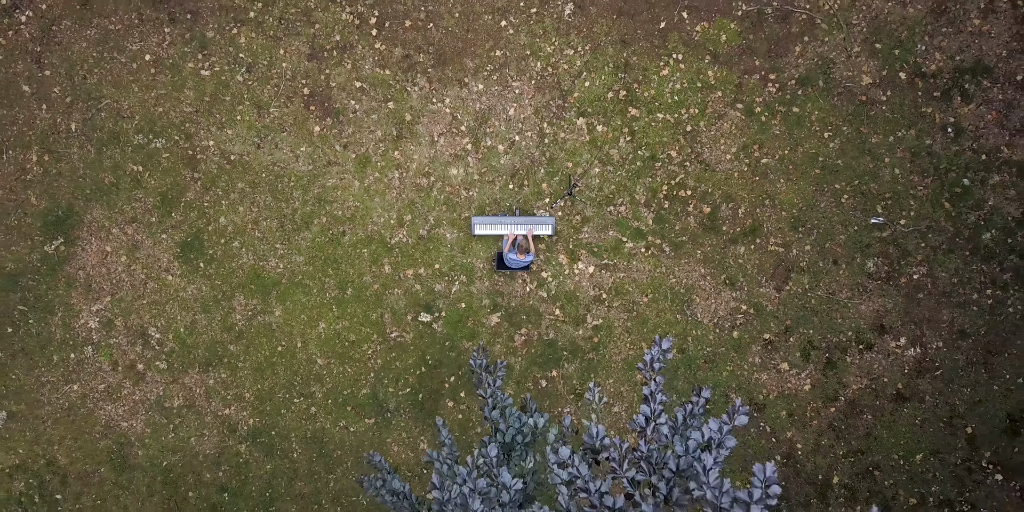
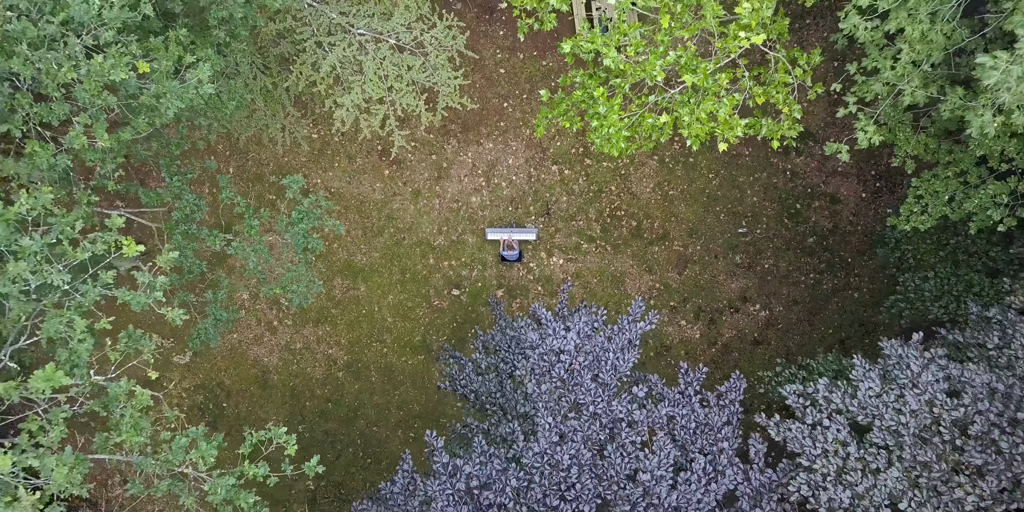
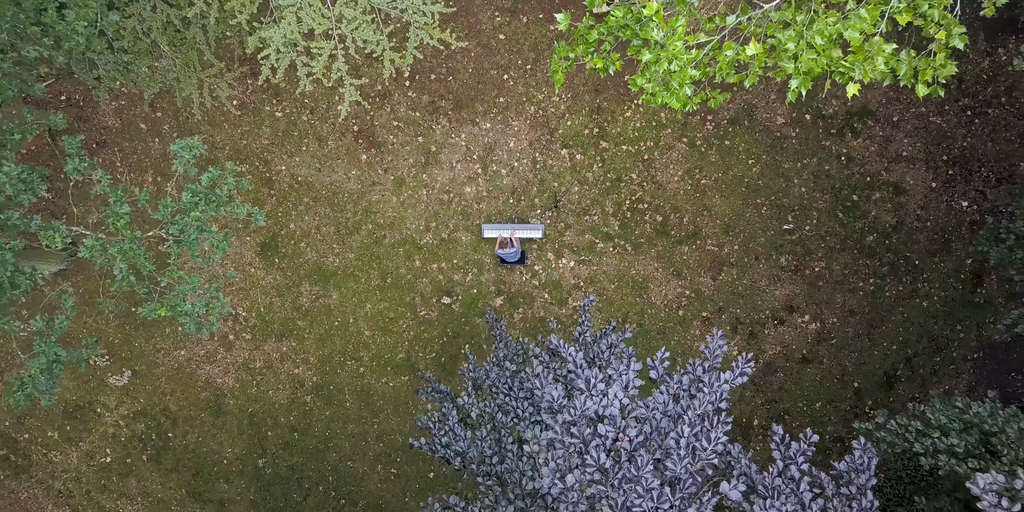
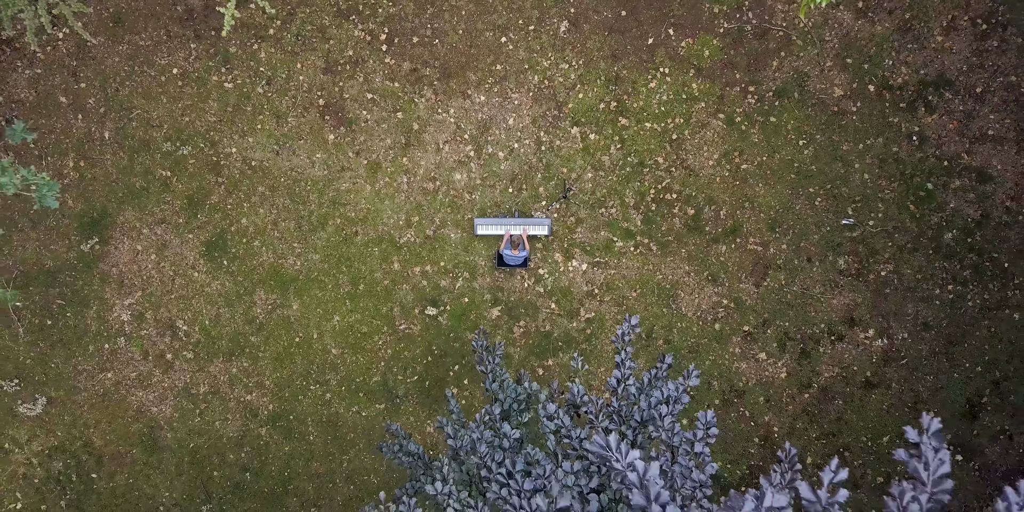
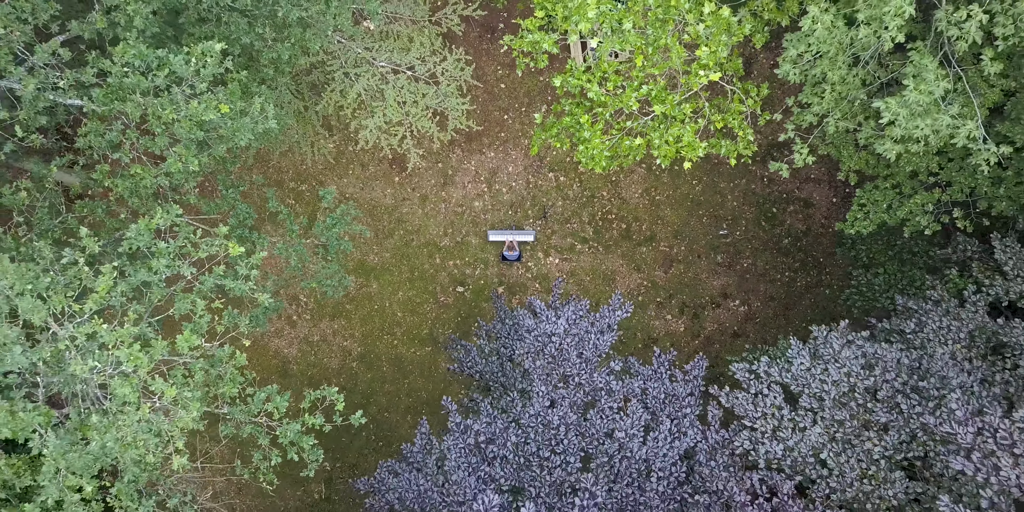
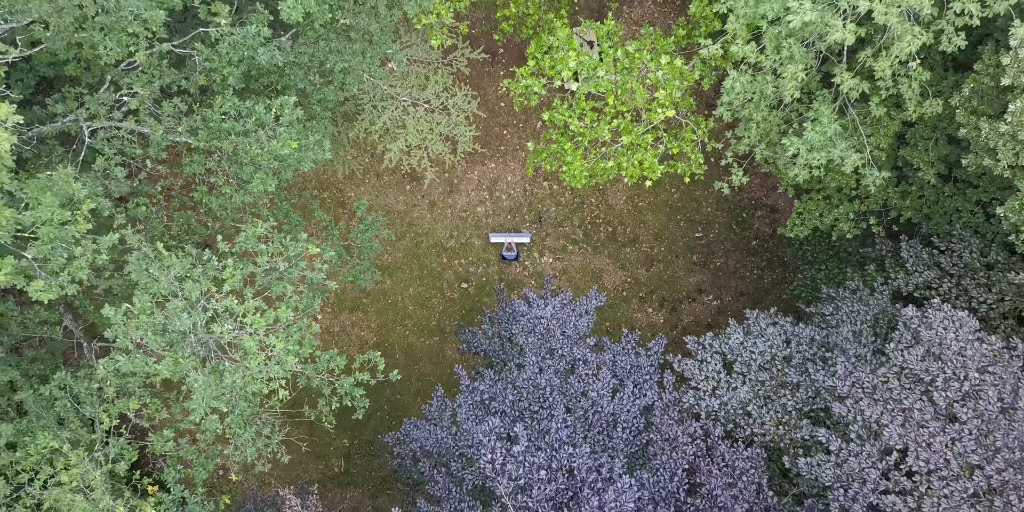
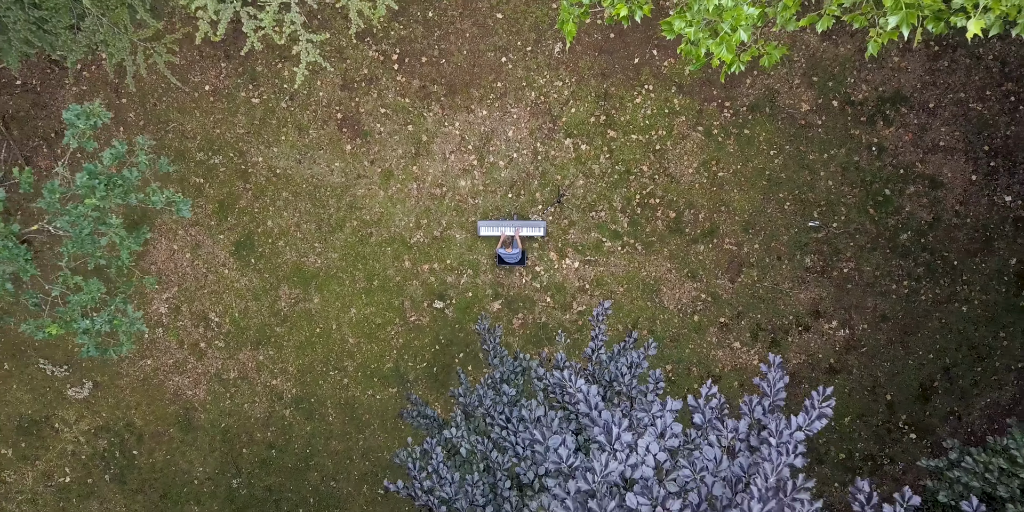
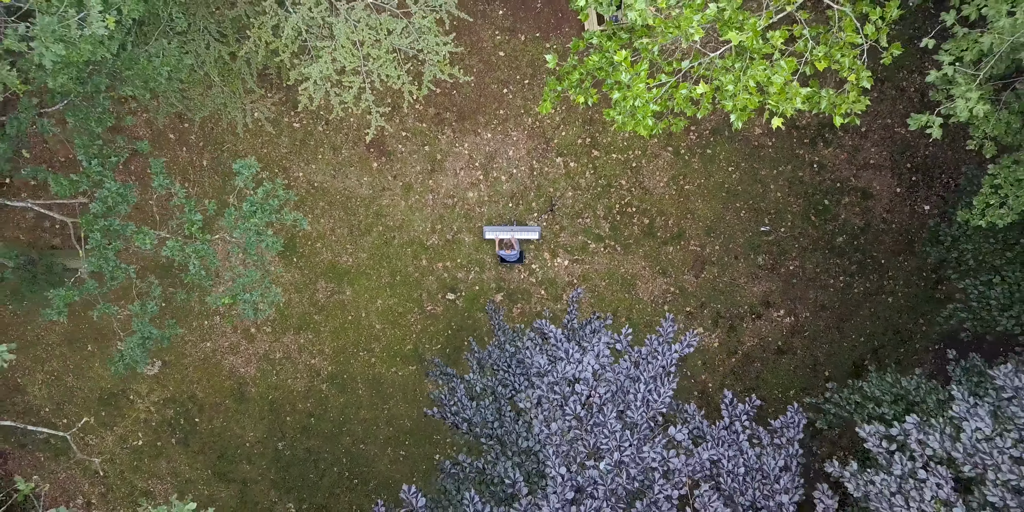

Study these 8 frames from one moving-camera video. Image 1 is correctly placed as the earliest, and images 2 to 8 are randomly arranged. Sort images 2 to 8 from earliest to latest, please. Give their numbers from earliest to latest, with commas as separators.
4, 7, 3, 8, 2, 5, 6
